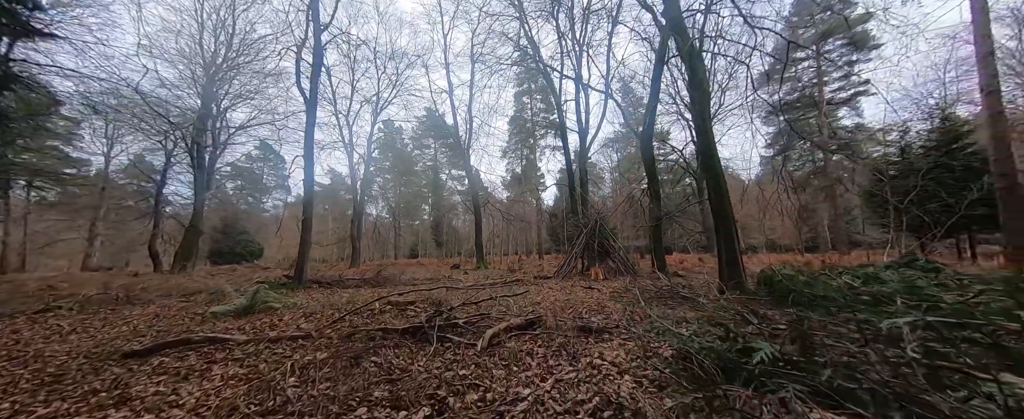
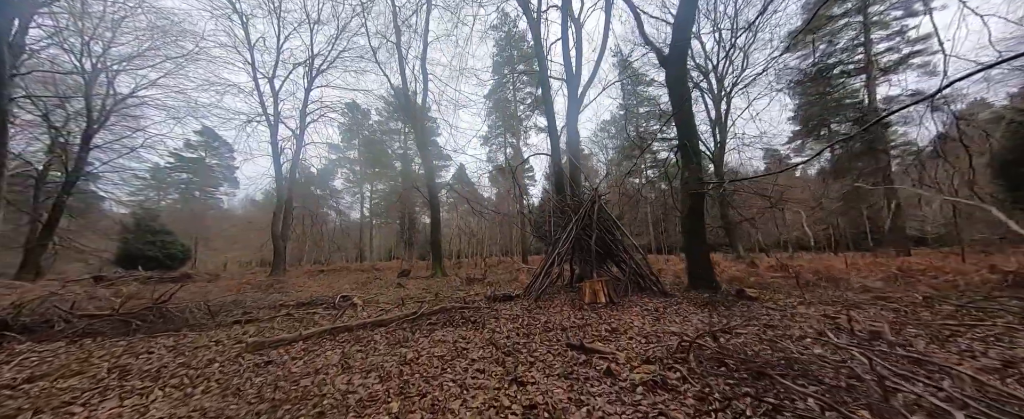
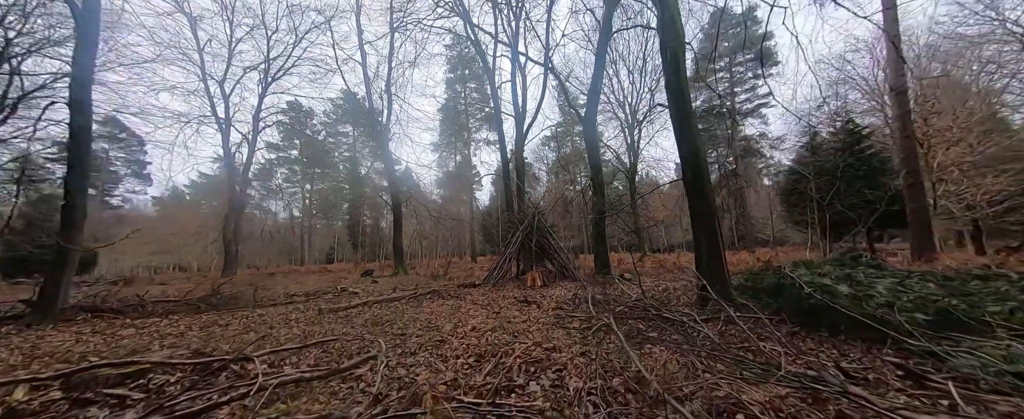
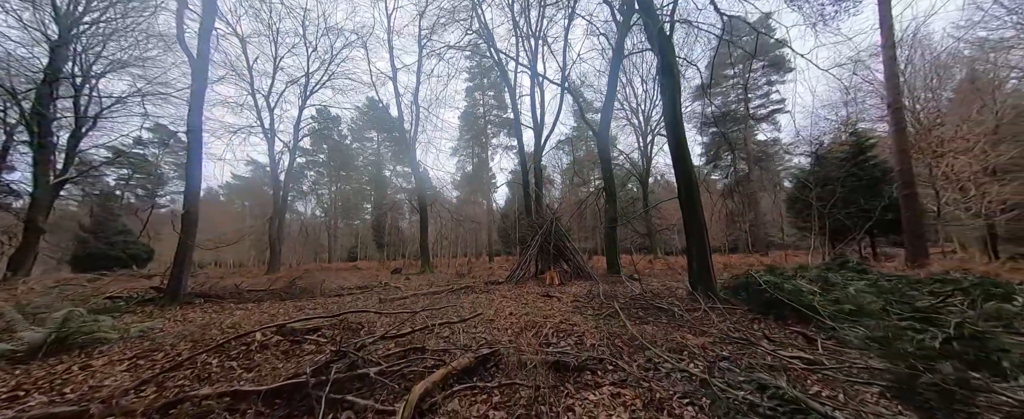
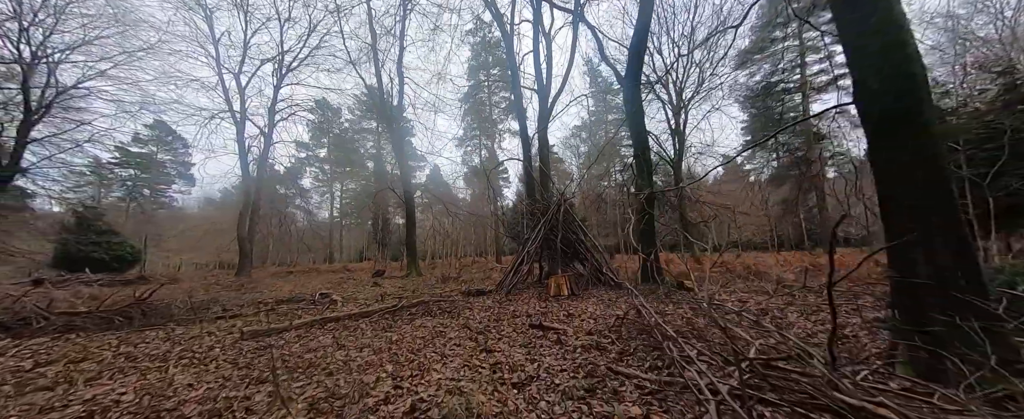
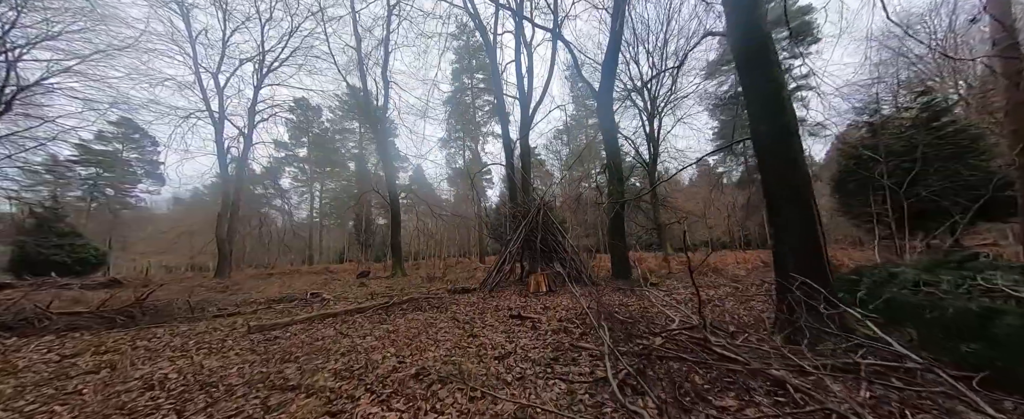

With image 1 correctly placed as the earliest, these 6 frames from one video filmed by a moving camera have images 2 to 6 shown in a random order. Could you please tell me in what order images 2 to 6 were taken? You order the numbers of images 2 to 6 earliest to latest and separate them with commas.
4, 3, 6, 5, 2
